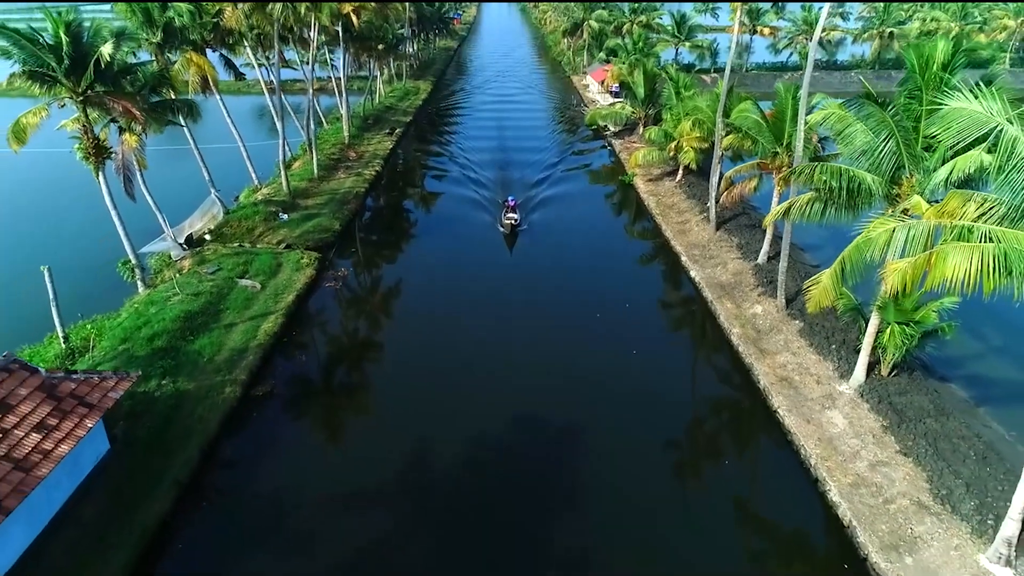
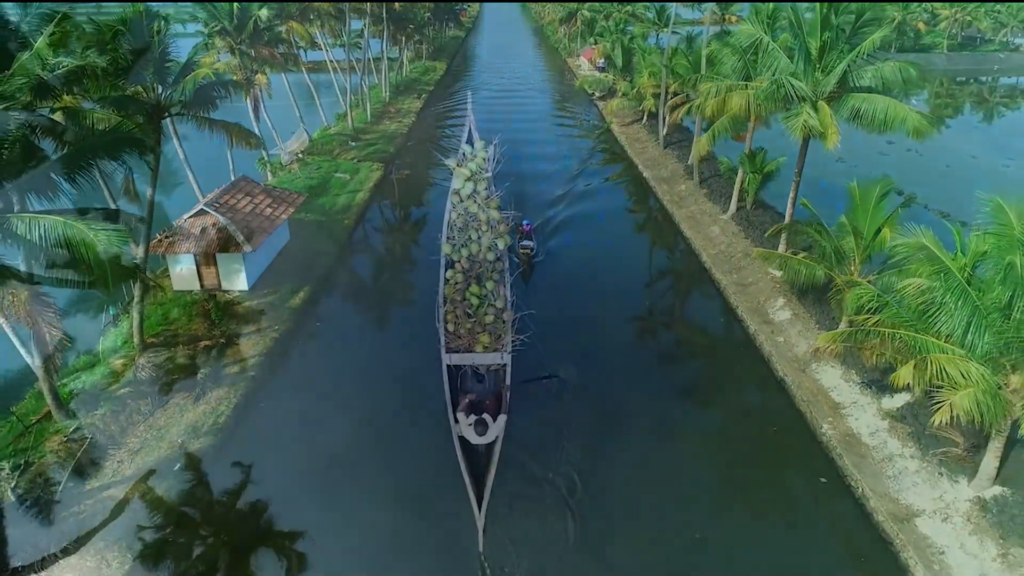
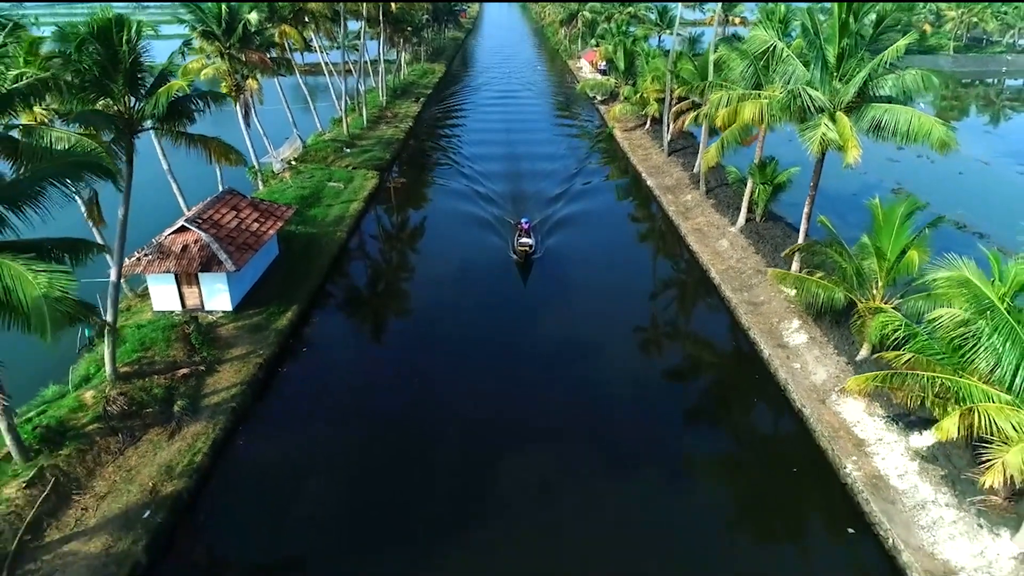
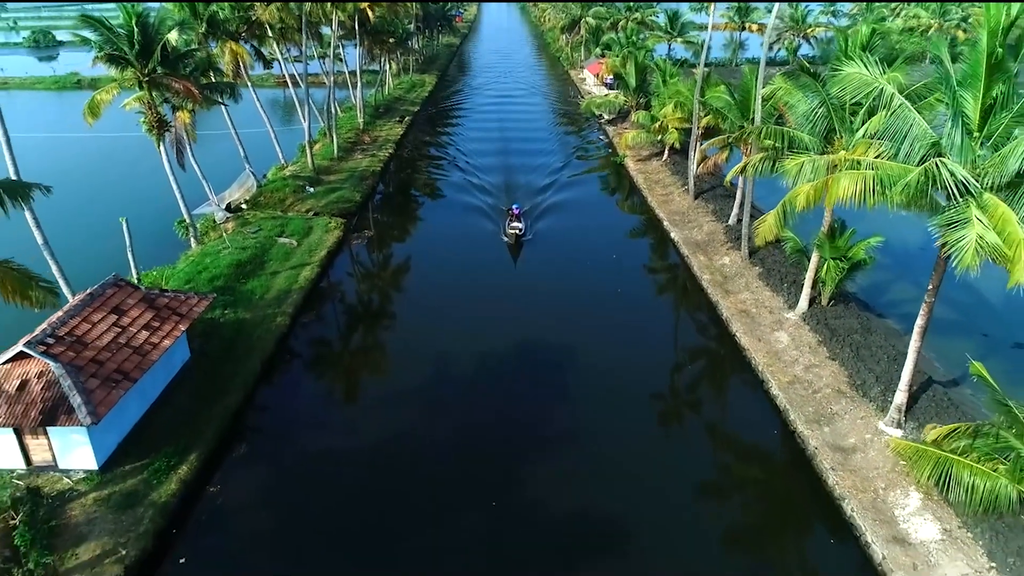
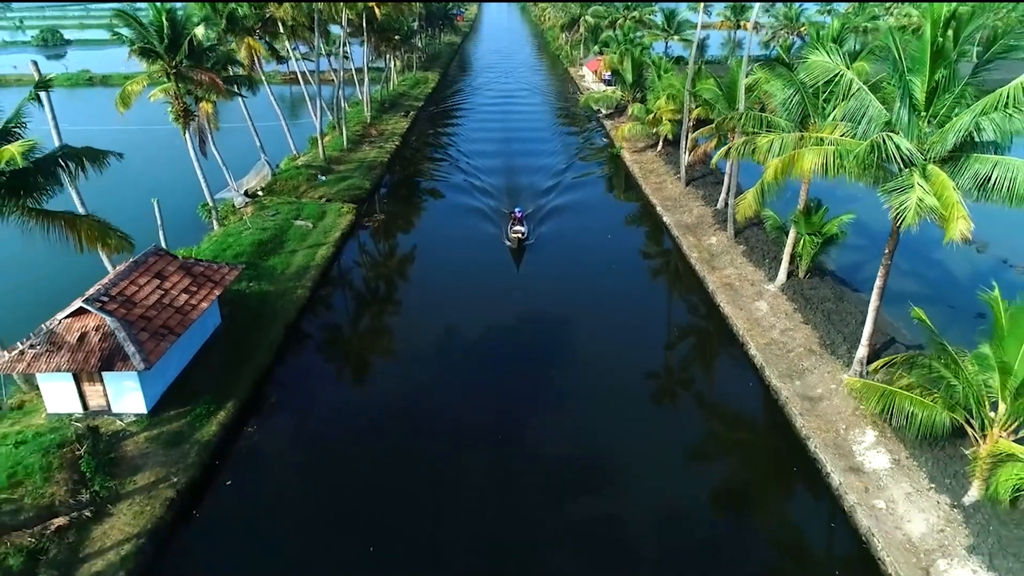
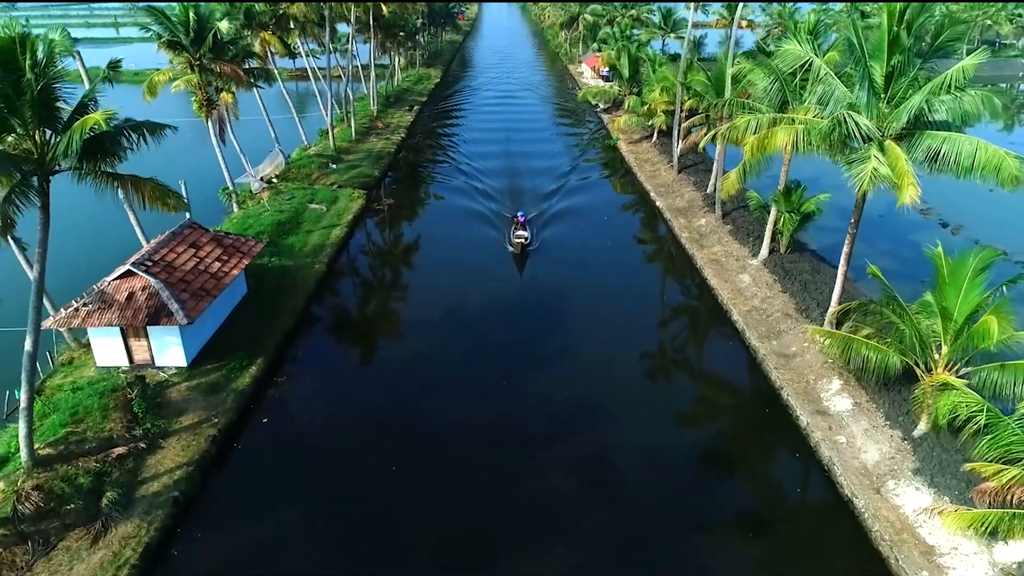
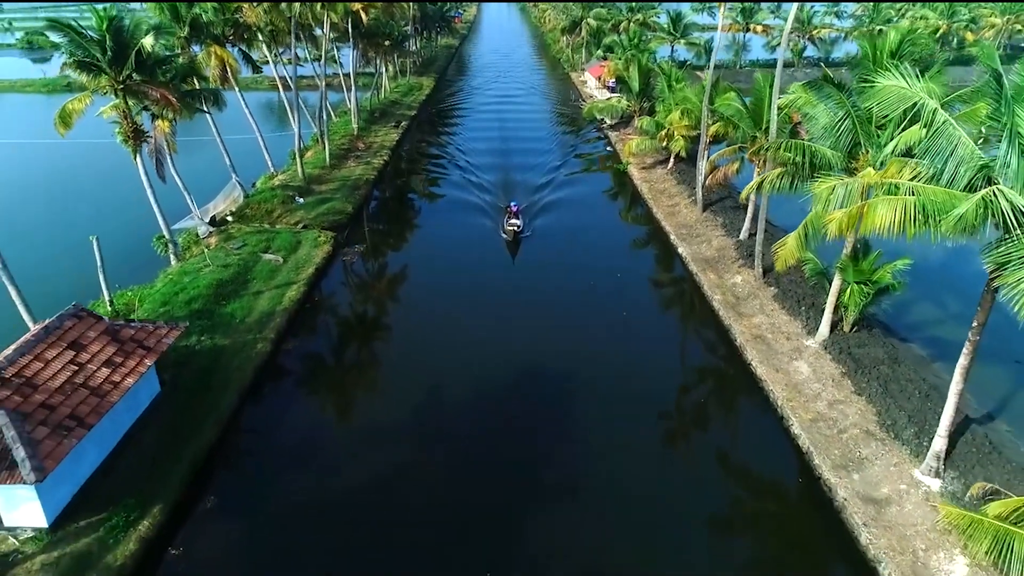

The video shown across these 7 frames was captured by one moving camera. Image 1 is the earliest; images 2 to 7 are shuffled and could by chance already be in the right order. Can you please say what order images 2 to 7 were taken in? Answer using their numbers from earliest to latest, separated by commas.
7, 4, 5, 6, 3, 2
